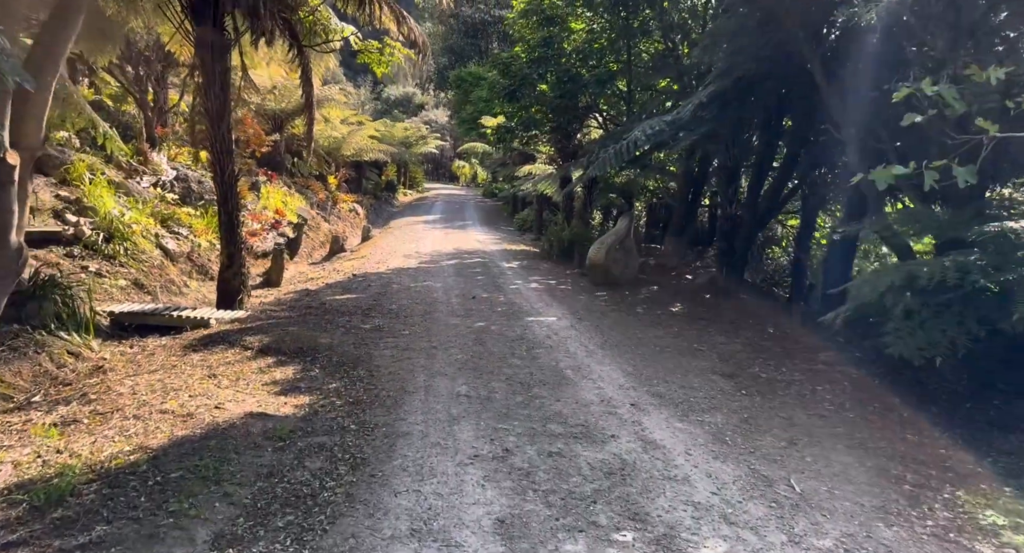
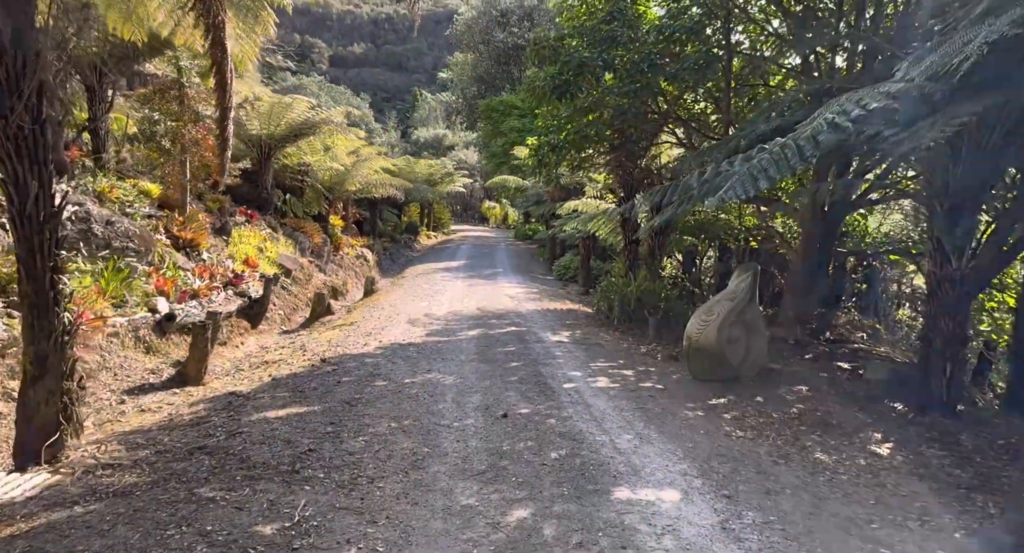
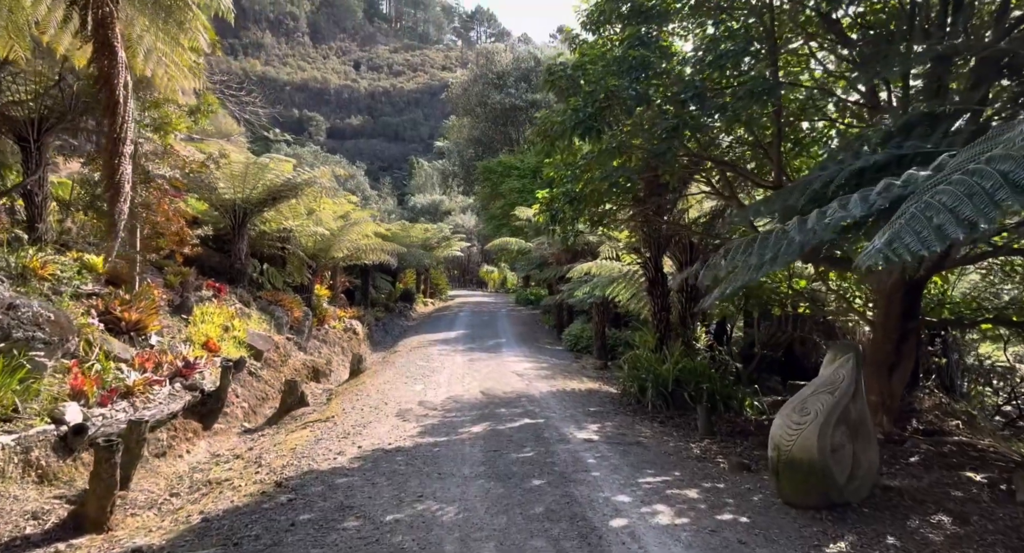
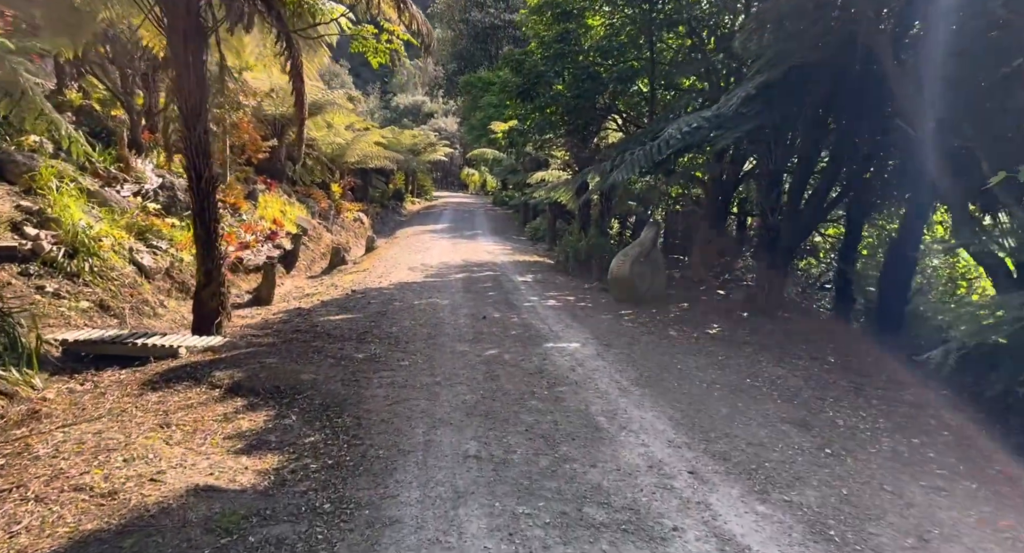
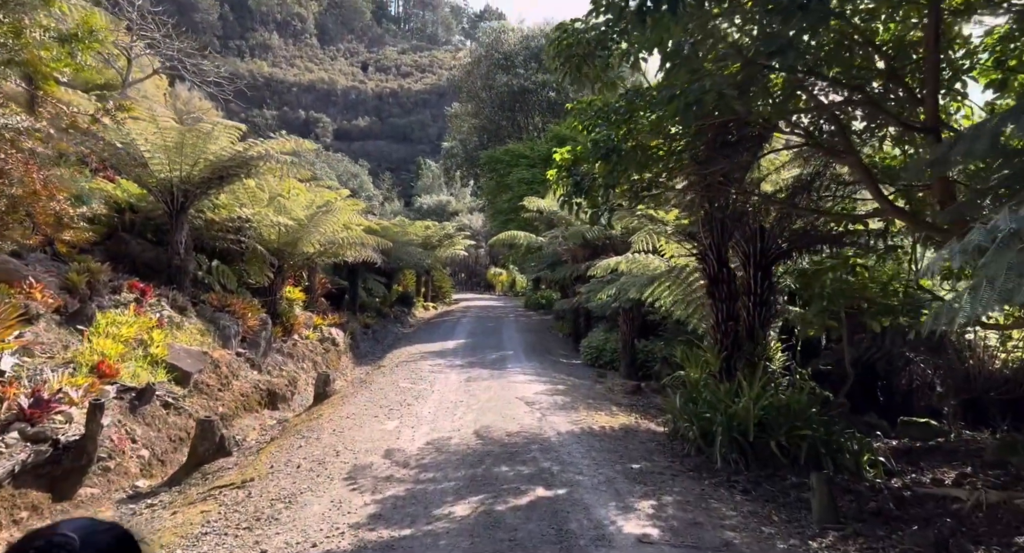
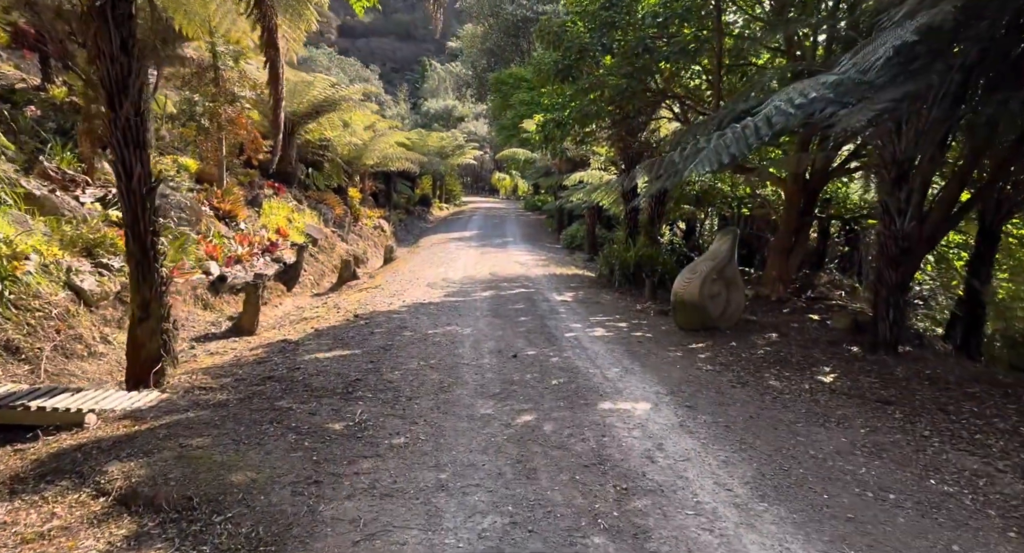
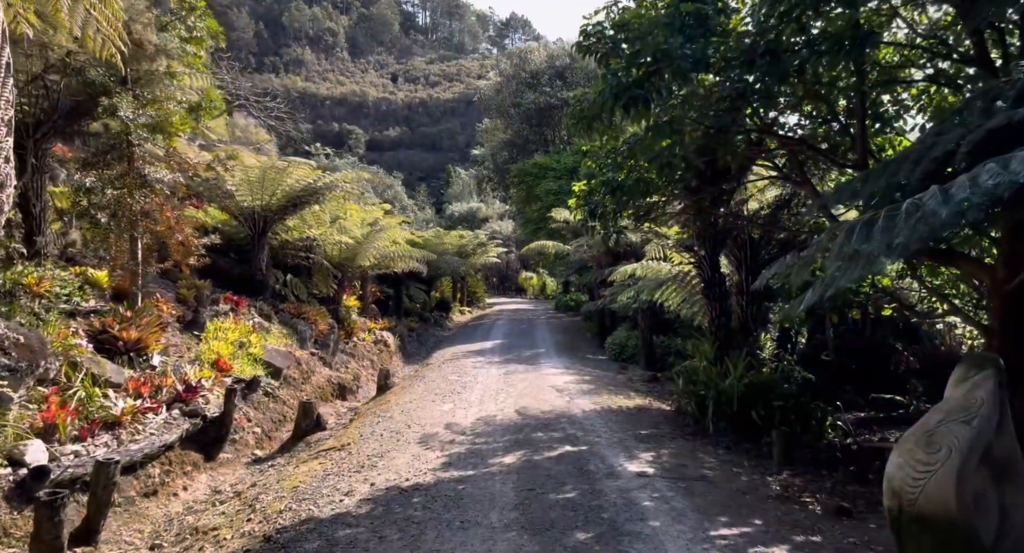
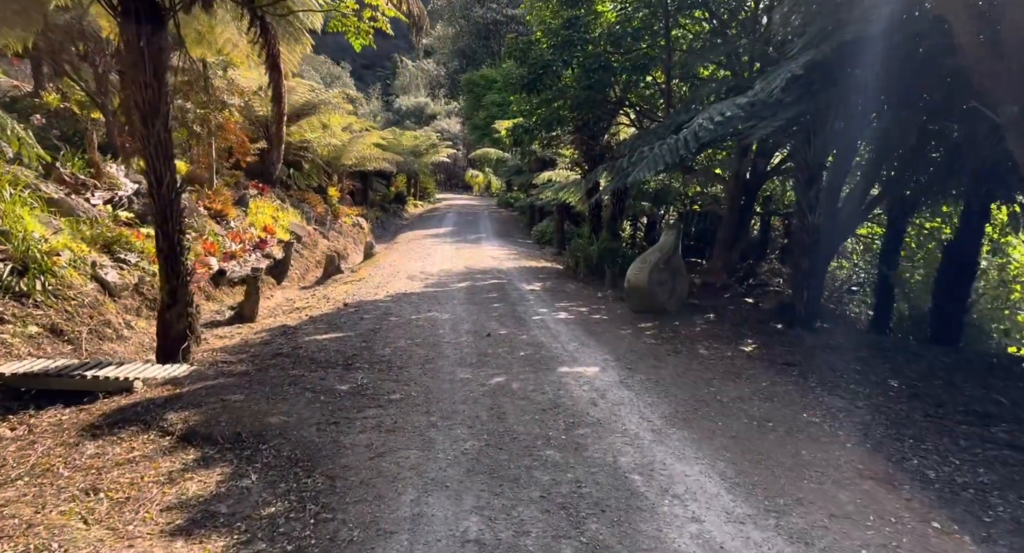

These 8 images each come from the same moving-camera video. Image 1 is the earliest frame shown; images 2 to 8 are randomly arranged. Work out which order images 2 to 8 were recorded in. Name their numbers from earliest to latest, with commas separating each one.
4, 8, 6, 2, 3, 7, 5
